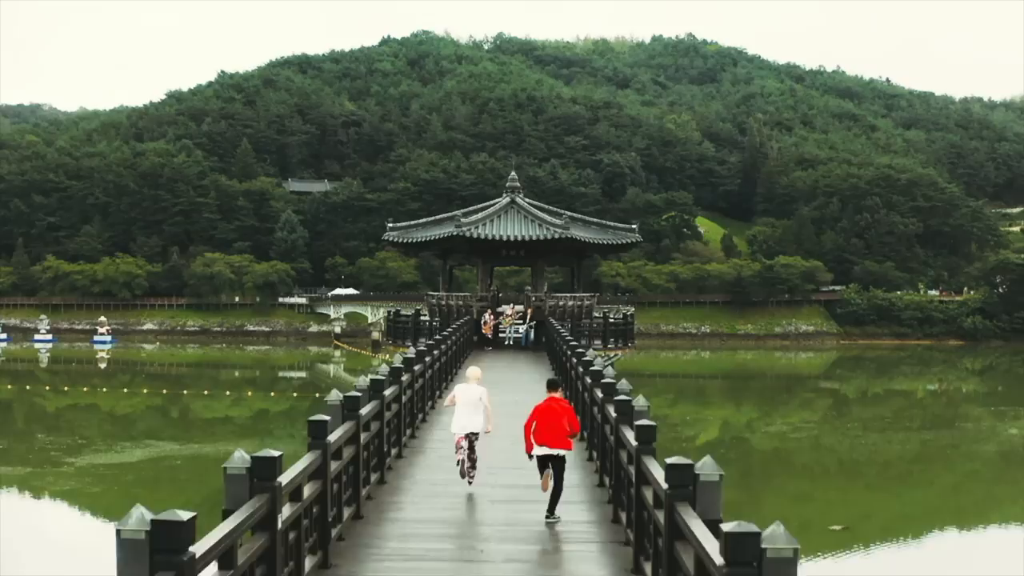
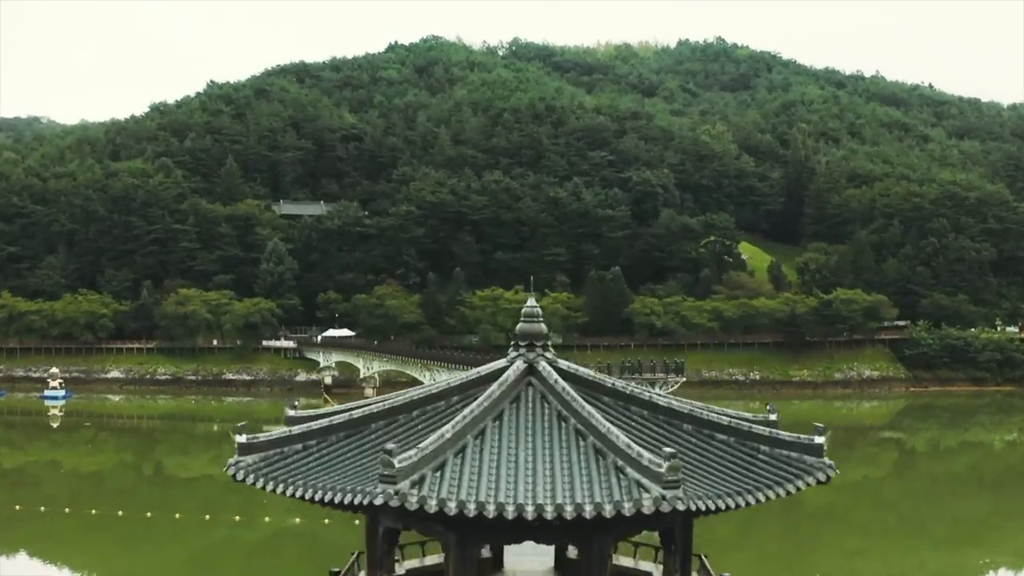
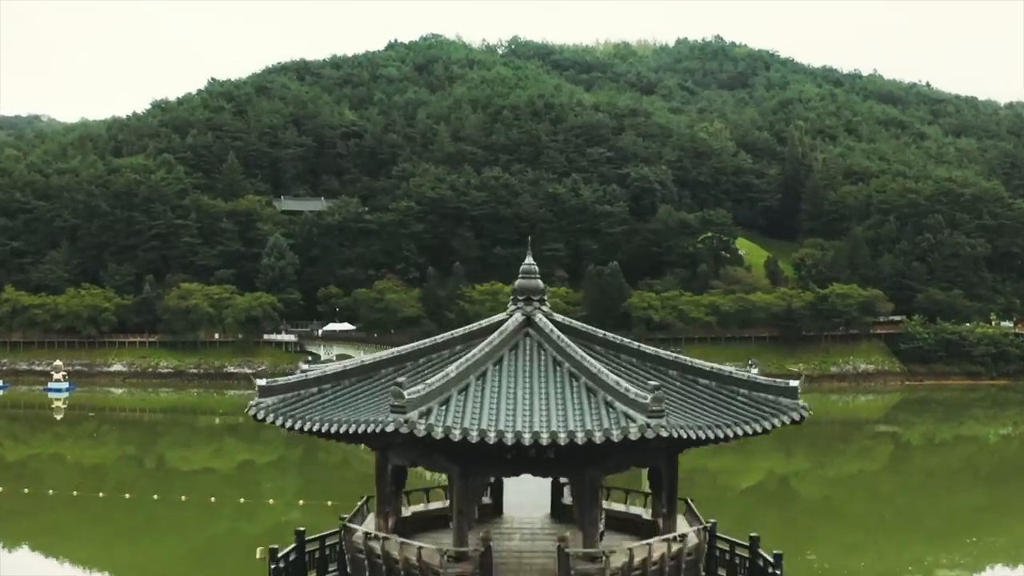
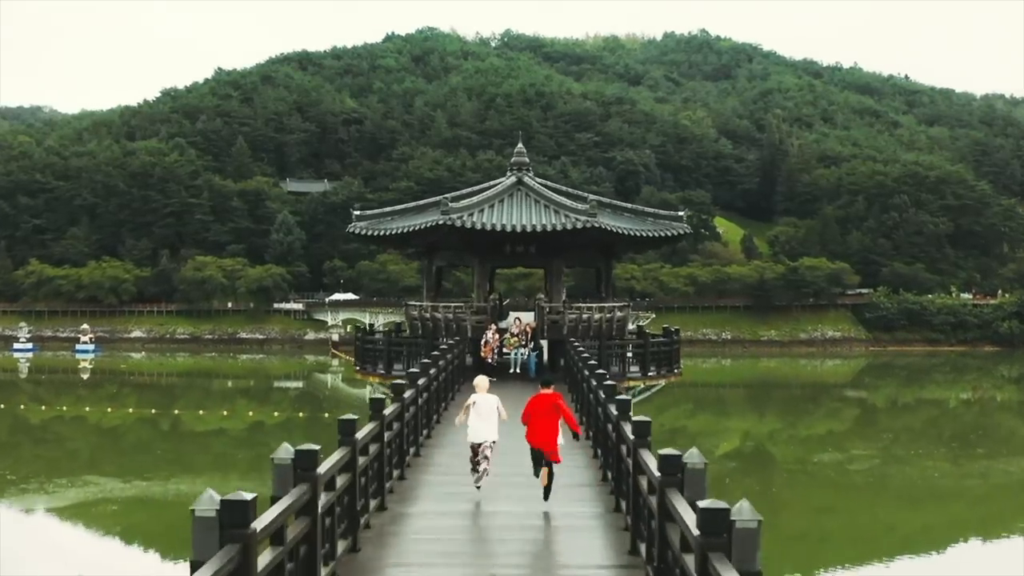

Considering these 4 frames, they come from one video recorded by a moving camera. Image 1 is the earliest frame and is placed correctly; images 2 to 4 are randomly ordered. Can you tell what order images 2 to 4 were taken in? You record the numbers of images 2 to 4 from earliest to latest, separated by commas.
4, 3, 2
